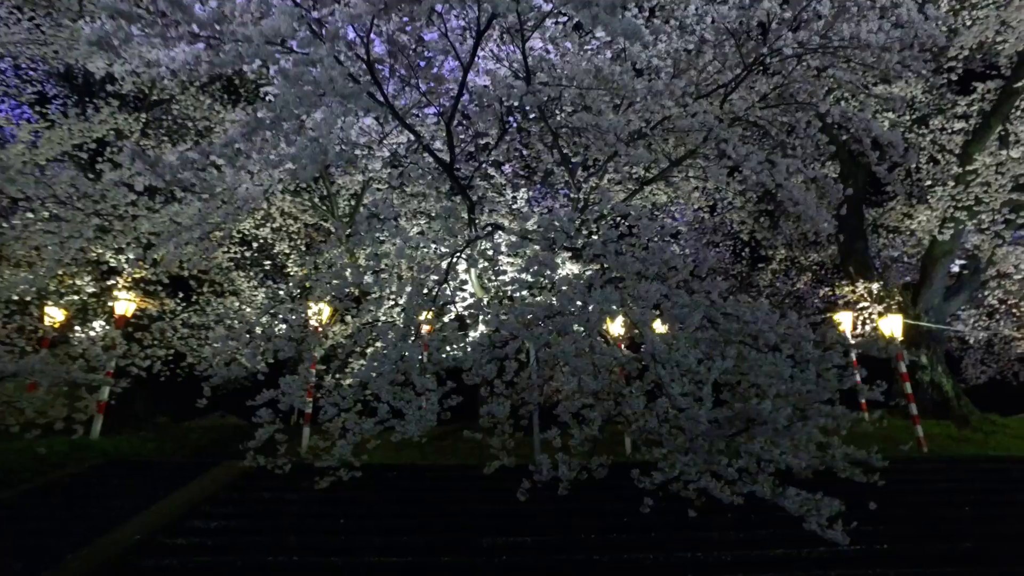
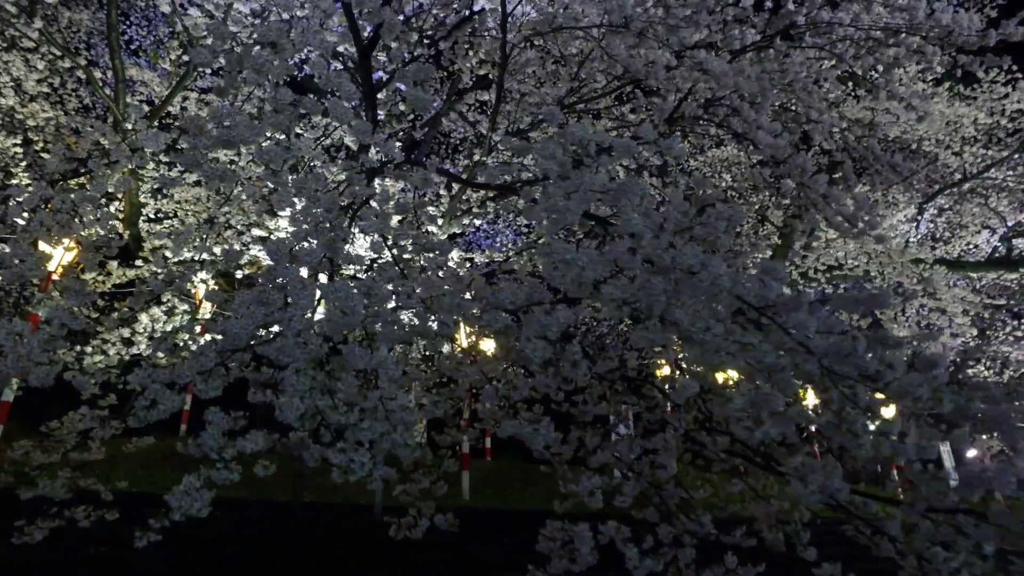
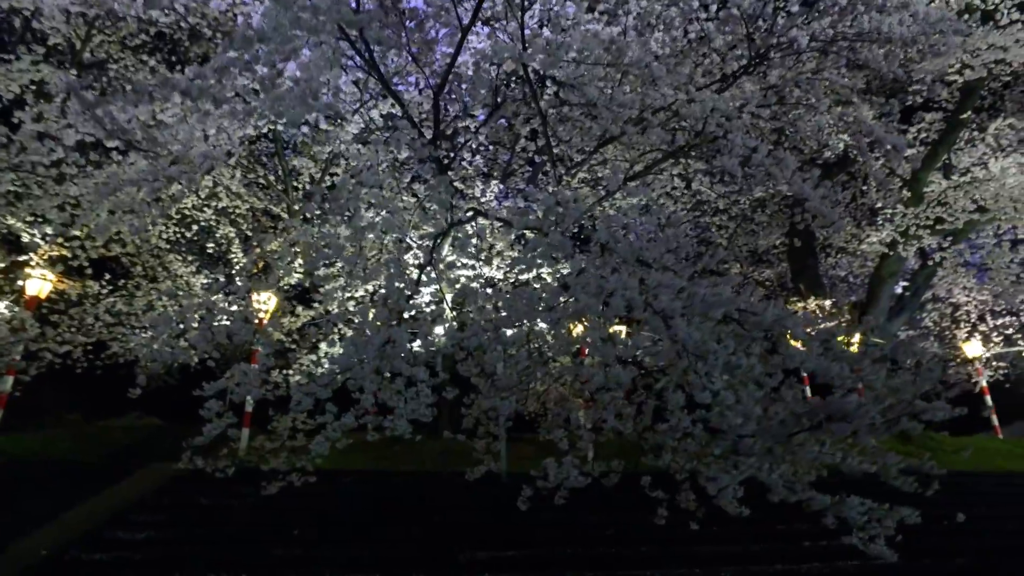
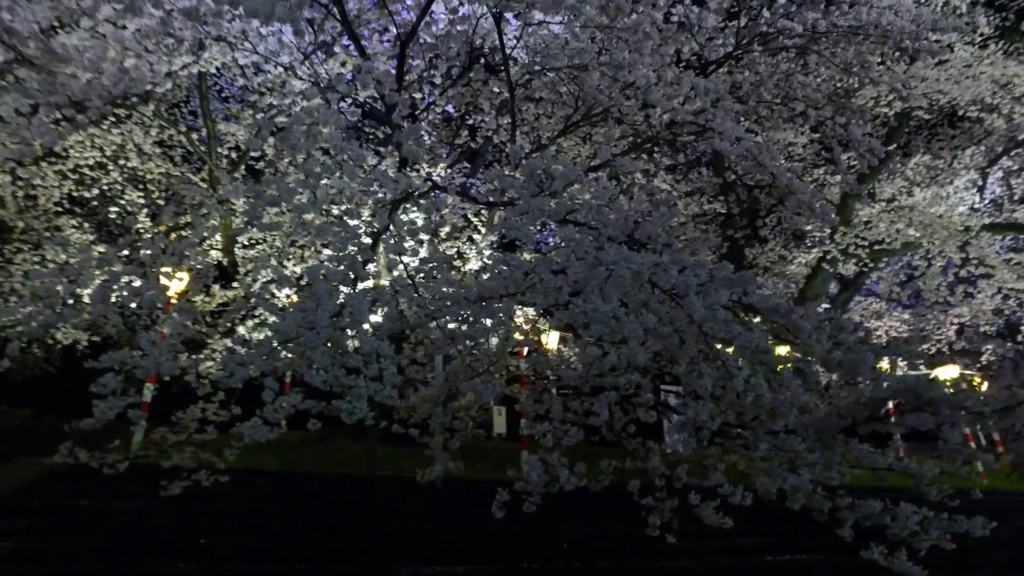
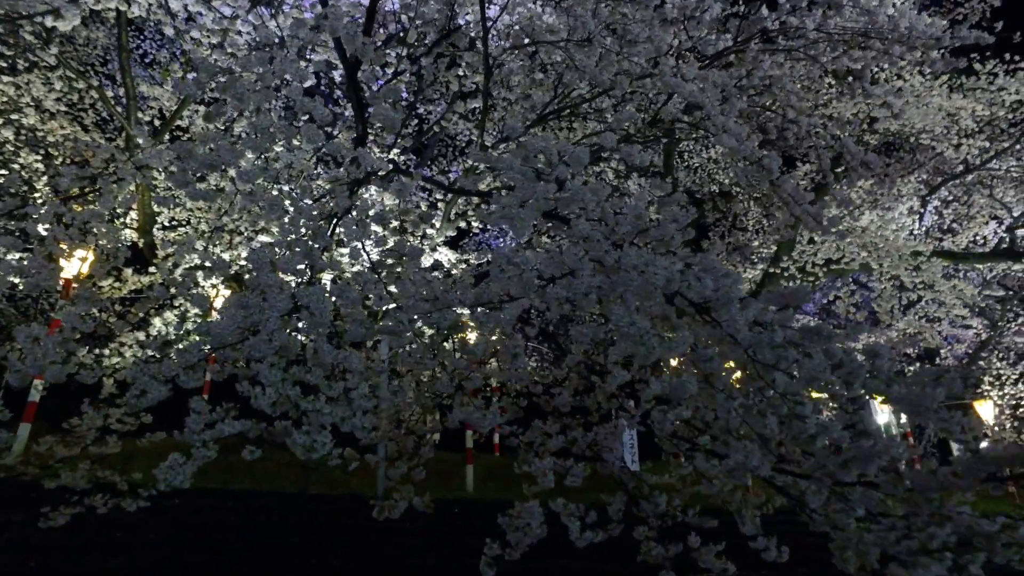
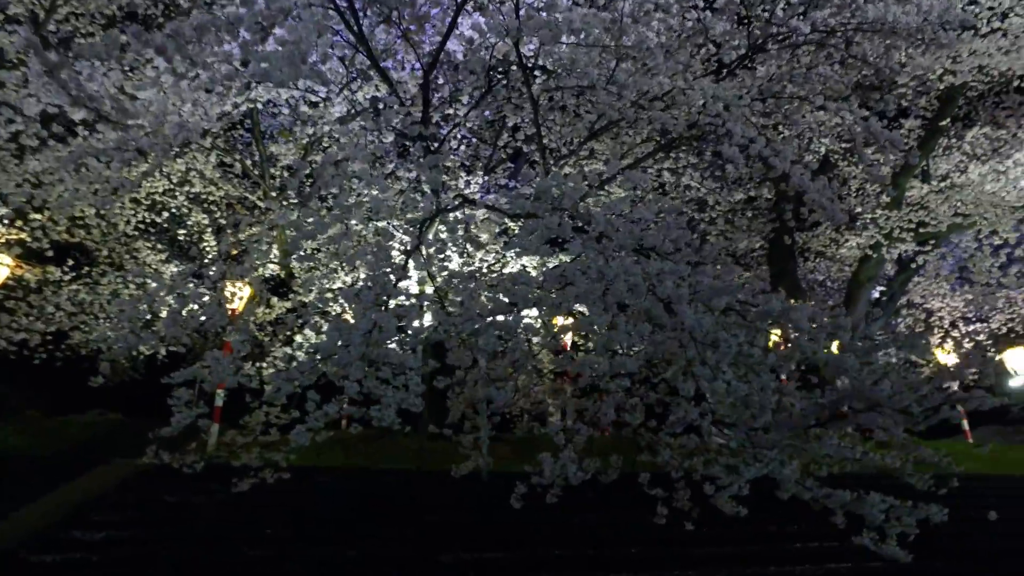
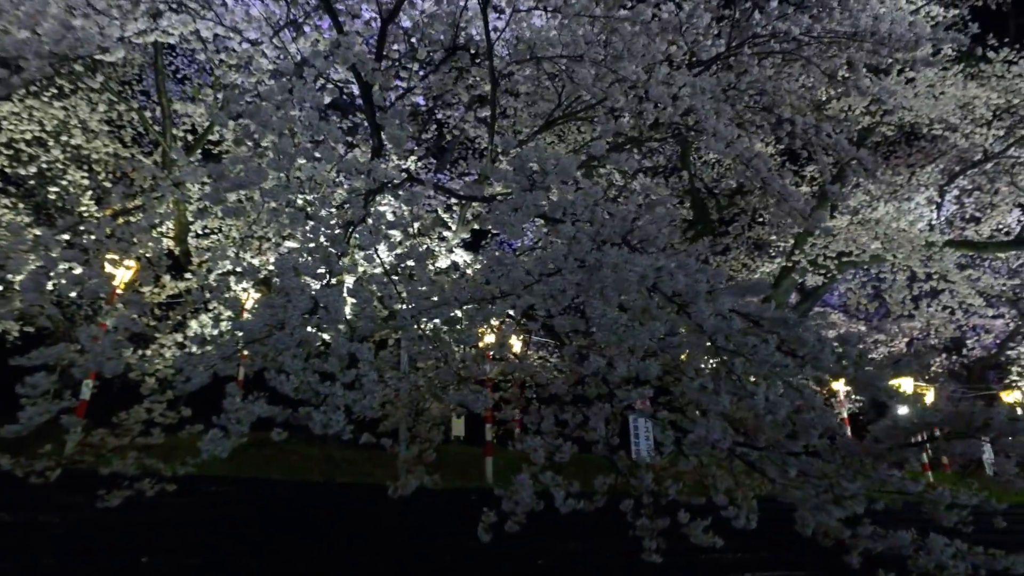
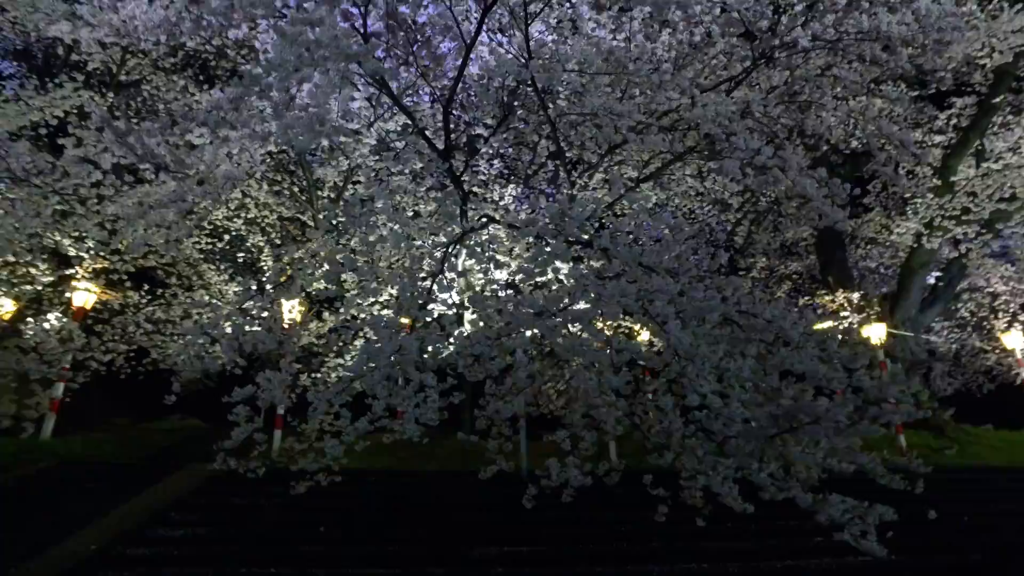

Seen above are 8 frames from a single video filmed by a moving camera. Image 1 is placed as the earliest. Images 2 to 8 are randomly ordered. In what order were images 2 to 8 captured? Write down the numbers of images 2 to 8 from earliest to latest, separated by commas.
8, 3, 6, 4, 7, 5, 2
